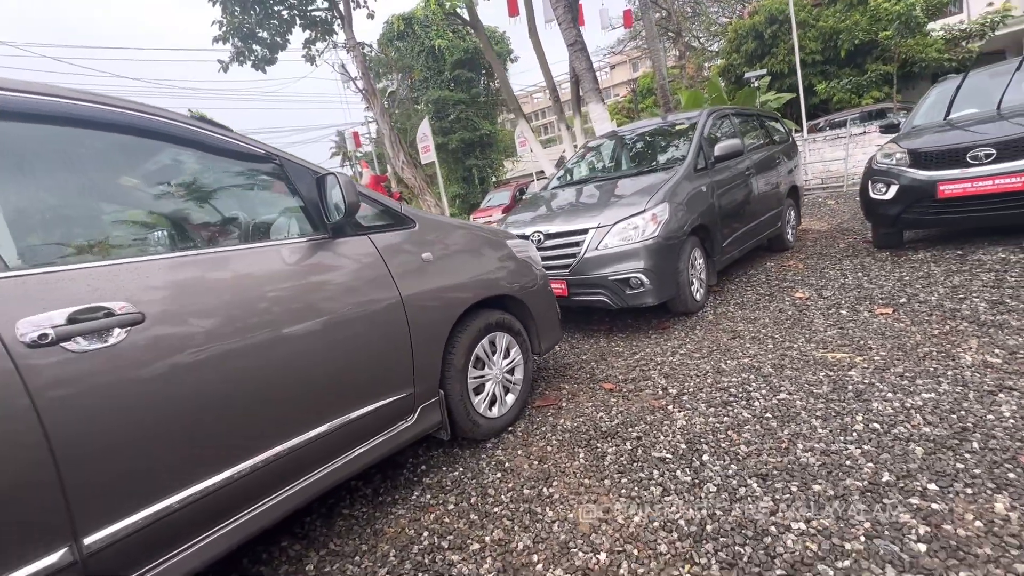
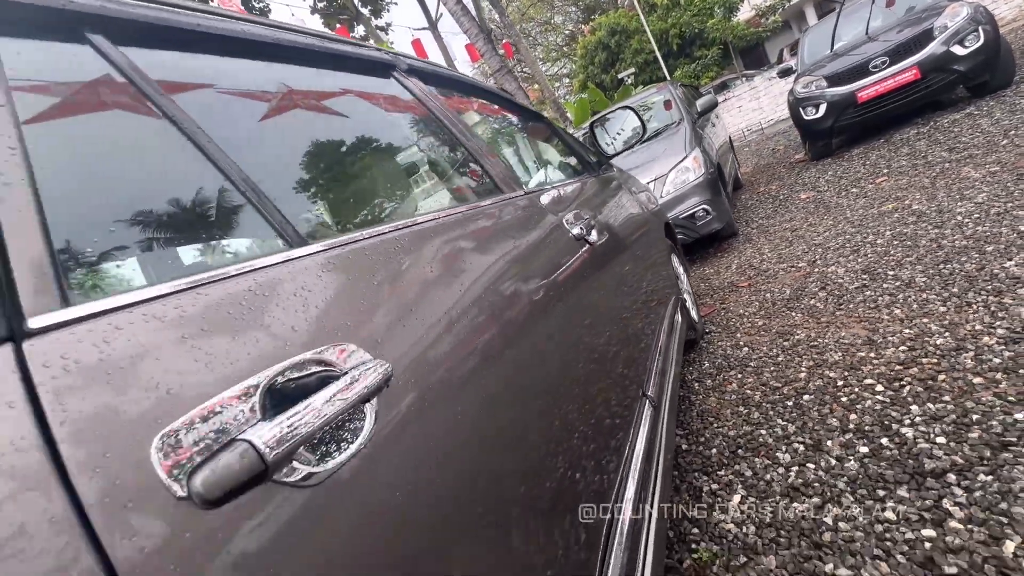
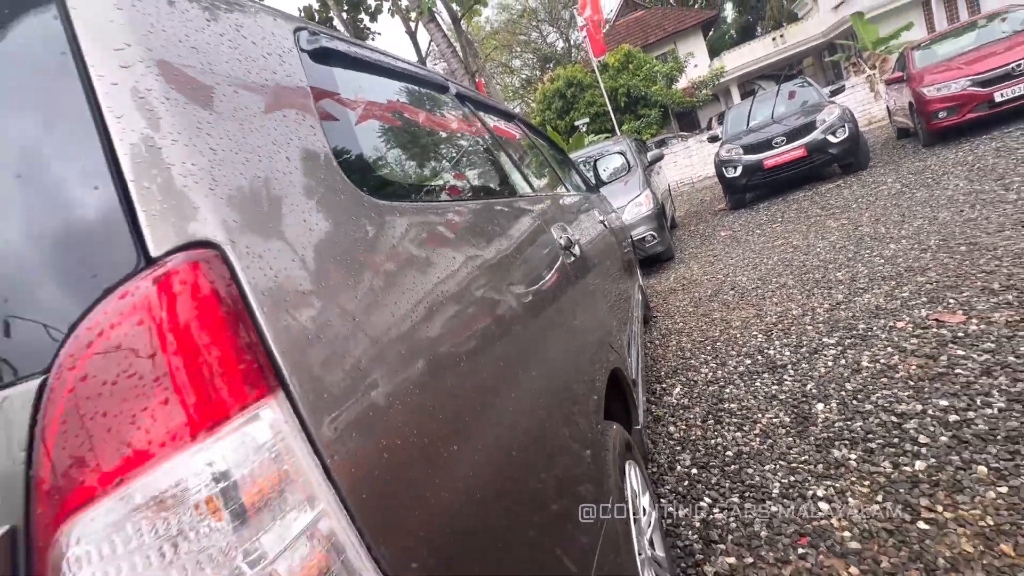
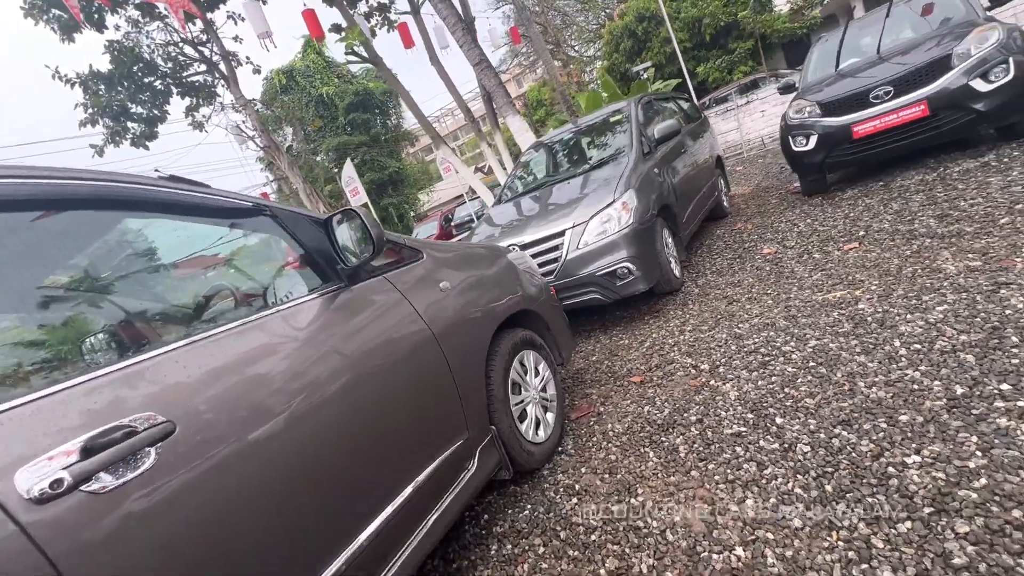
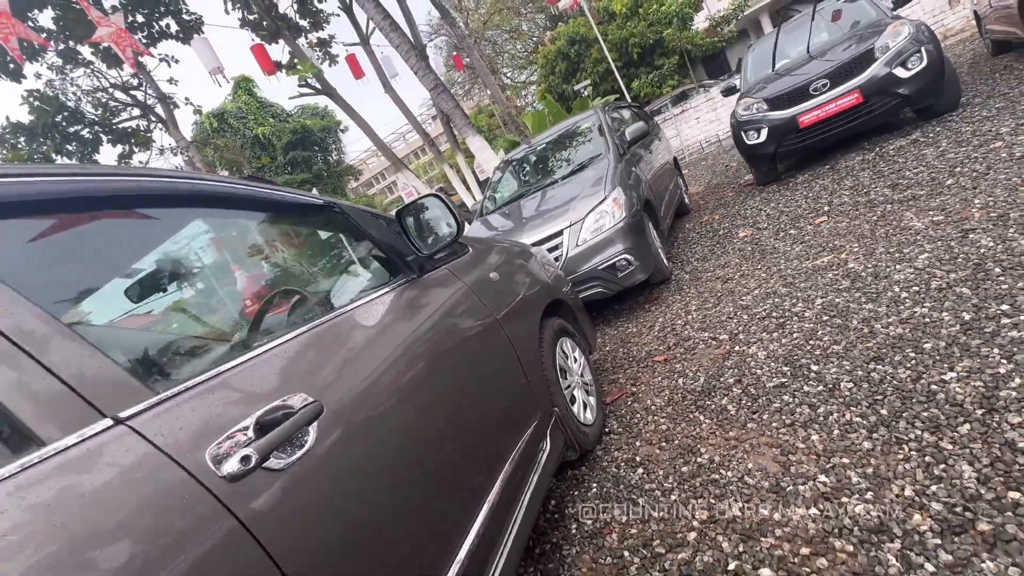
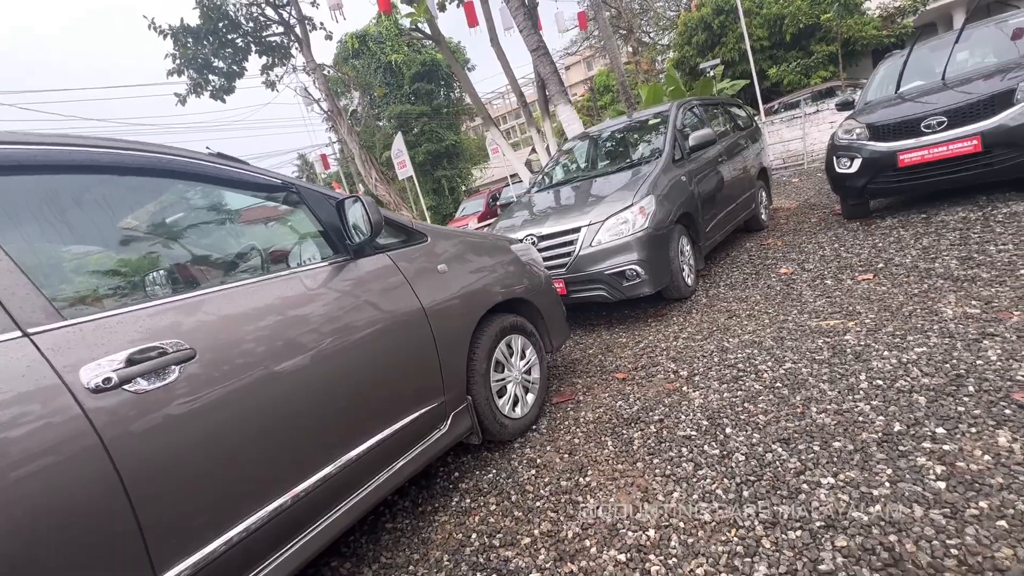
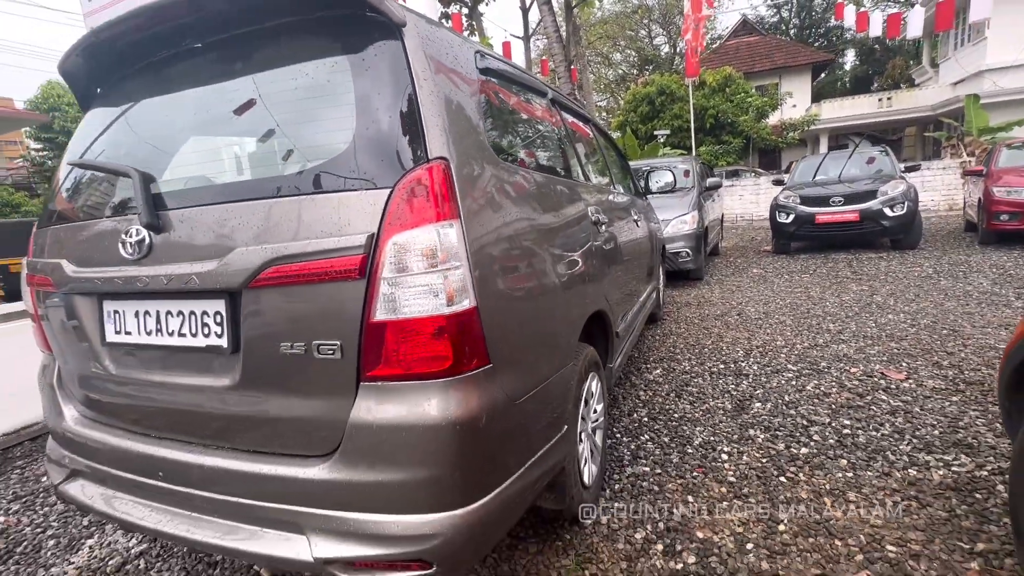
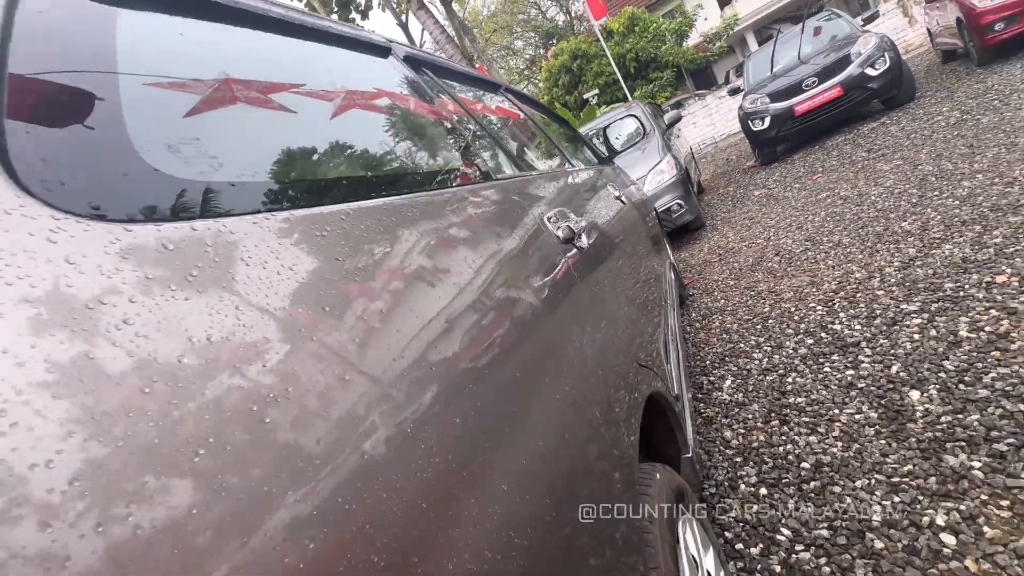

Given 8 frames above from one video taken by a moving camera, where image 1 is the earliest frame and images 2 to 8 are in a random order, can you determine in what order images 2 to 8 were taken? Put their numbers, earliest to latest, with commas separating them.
6, 4, 5, 2, 8, 3, 7
